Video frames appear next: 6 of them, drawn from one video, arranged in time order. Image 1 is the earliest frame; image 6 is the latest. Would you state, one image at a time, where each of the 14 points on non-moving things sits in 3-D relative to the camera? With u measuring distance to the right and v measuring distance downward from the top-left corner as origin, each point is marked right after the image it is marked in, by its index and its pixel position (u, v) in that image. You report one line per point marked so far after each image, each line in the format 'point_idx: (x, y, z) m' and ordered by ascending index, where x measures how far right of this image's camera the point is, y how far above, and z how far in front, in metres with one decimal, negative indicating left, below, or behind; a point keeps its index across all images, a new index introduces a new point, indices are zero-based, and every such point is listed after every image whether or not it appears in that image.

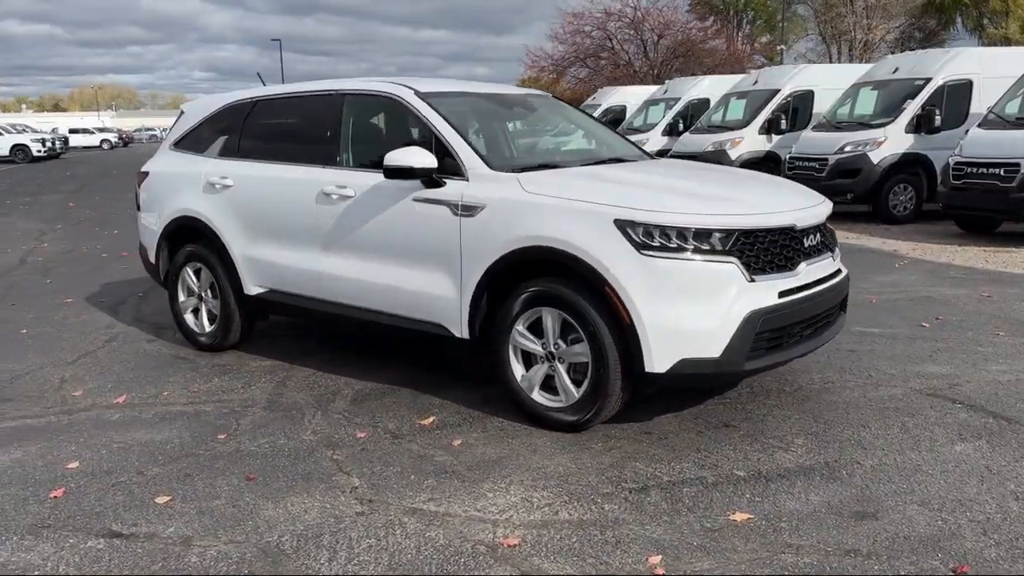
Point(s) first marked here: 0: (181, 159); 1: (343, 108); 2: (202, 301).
0: (-2.2, +0.8, +6.1) m
1: (-1.0, +1.0, +5.2) m
2: (-2.0, -0.1, +6.0) m
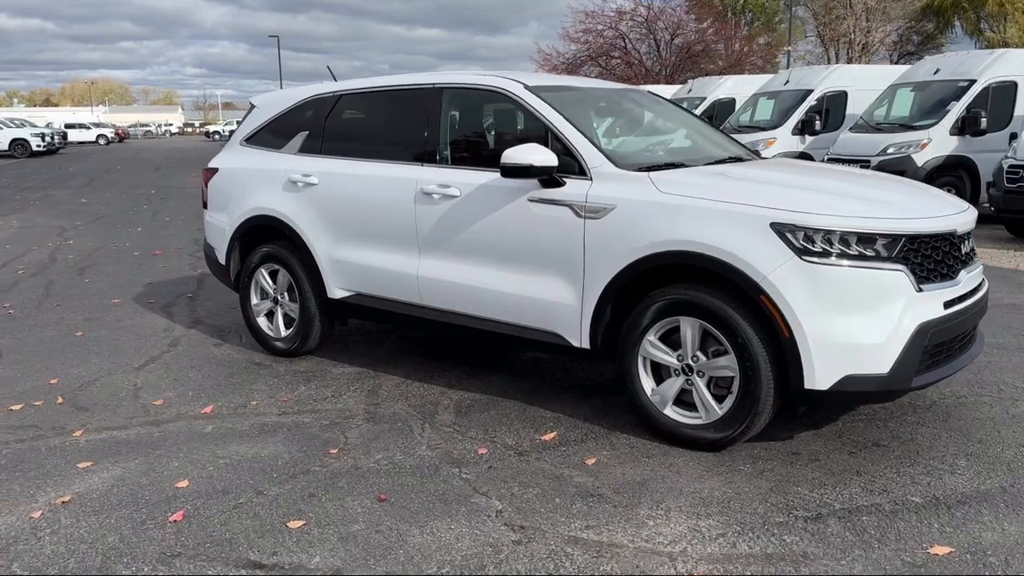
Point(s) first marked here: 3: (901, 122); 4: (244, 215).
0: (-1.6, +0.8, +5.8) m
1: (-0.4, +1.0, +4.9) m
2: (-1.4, -0.1, +5.7) m
3: (+5.8, +2.5, +13.9) m
4: (-1.7, +0.4, +5.7) m
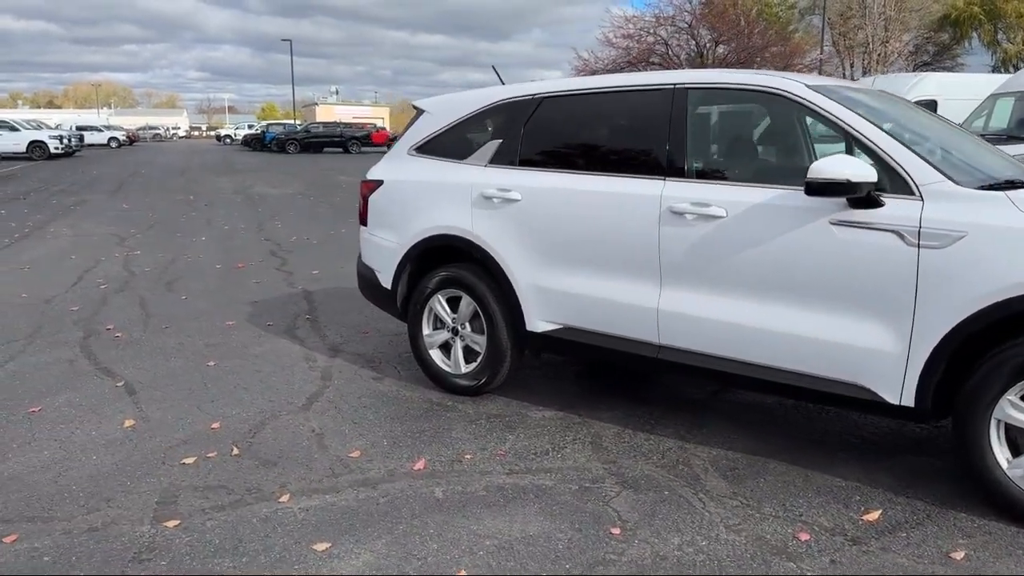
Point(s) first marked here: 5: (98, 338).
0: (-0.4, +0.7, +5.1) m
1: (+0.7, +0.8, +4.2) m
2: (-0.3, -0.3, +5.0) m
3: (+7.1, +2.2, +13.2) m
4: (-0.5, +0.3, +5.0) m
5: (-2.9, -0.4, +6.5) m
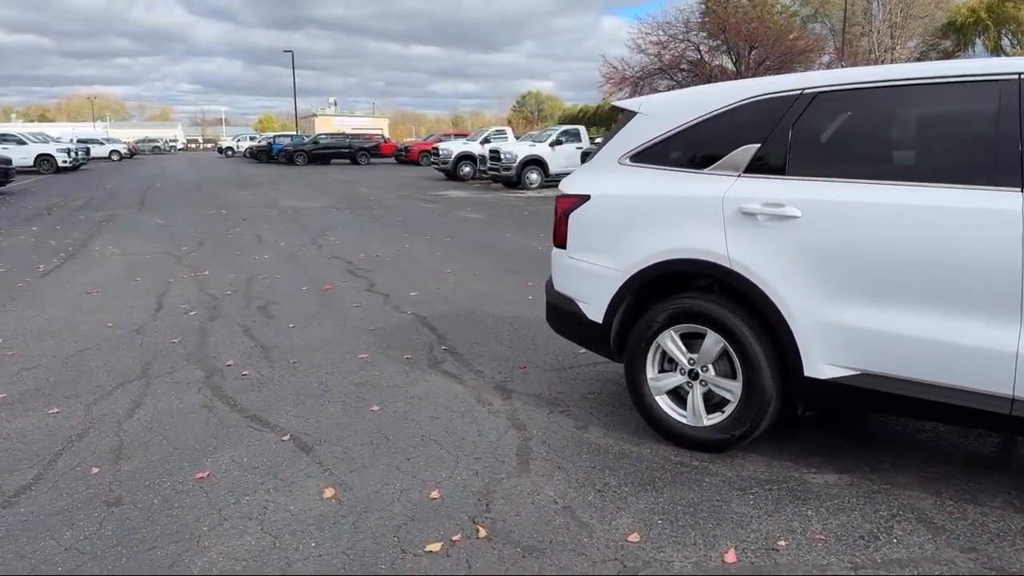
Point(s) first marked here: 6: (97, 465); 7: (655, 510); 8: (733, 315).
0: (+0.7, +0.5, +4.3) m
1: (+1.9, +0.7, +3.4) m
2: (+0.8, -0.4, +4.2) m
3: (+8.2, +2.0, +12.4) m
4: (+0.6, +0.1, +4.2) m
5: (-1.7, -0.5, +5.6) m
6: (-1.8, -0.8, +4.1) m
7: (+0.5, -0.9, +3.5) m
8: (+1.0, -0.1, +4.0) m
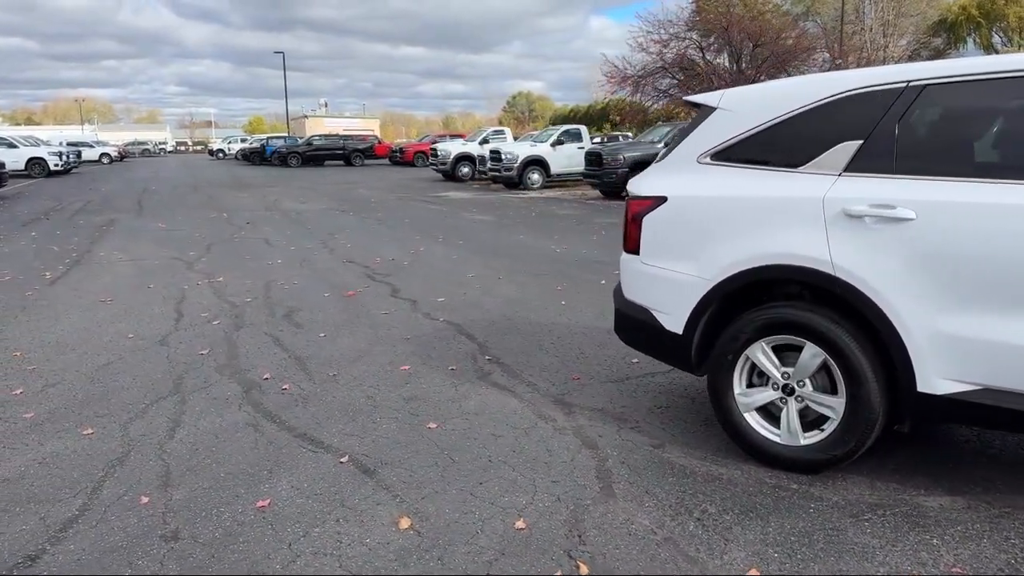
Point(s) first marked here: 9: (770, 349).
0: (+1.0, +0.5, +4.0) m
1: (+2.2, +0.6, +3.1) m
2: (+1.2, -0.4, +3.9) m
3: (+8.4, +2.0, +12.2) m
4: (+1.0, +0.1, +3.9) m
5: (-1.4, -0.6, +5.3) m
6: (-1.5, -0.8, +3.8) m
7: (+0.9, -0.9, +3.2) m
8: (+1.3, -0.1, +3.7) m
9: (+1.1, -0.3, +3.9) m
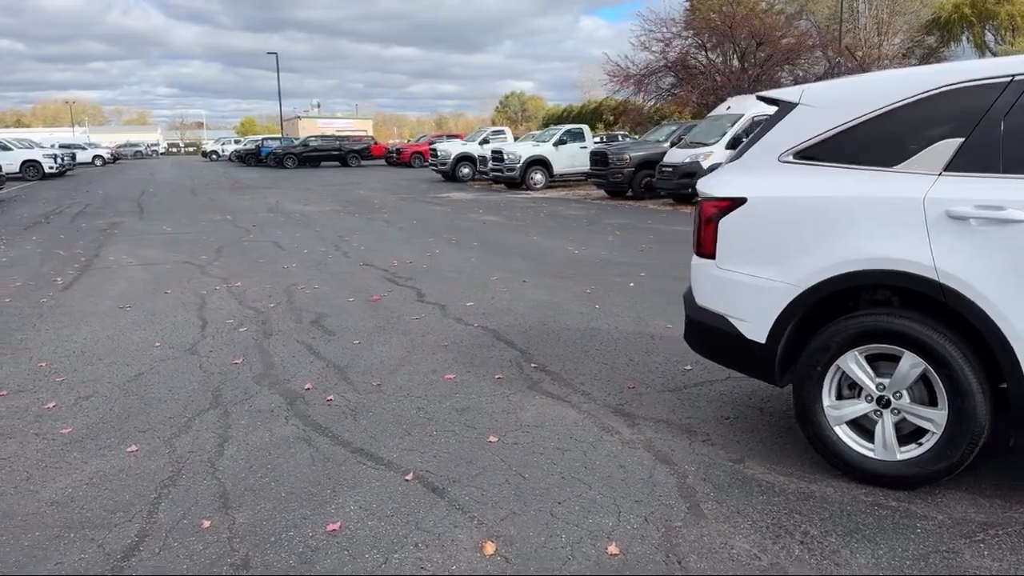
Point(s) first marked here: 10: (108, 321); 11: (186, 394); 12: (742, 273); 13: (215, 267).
0: (+1.3, +0.4, +3.8) m
1: (+2.5, +0.6, +2.9) m
2: (+1.5, -0.5, +3.7) m
3: (+8.6, +2.0, +12.0) m
4: (+1.3, +0.1, +3.7) m
5: (-1.1, -0.6, +5.1) m
6: (-1.2, -0.9, +3.6) m
7: (+1.2, -0.9, +3.0) m
8: (+1.6, -0.2, +3.5) m
9: (+1.4, -0.3, +3.7) m
10: (-3.5, -0.3, +7.9) m
11: (-1.9, -0.6, +5.4) m
12: (+1.0, +0.1, +4.0) m
13: (-3.8, +0.3, +11.8) m
